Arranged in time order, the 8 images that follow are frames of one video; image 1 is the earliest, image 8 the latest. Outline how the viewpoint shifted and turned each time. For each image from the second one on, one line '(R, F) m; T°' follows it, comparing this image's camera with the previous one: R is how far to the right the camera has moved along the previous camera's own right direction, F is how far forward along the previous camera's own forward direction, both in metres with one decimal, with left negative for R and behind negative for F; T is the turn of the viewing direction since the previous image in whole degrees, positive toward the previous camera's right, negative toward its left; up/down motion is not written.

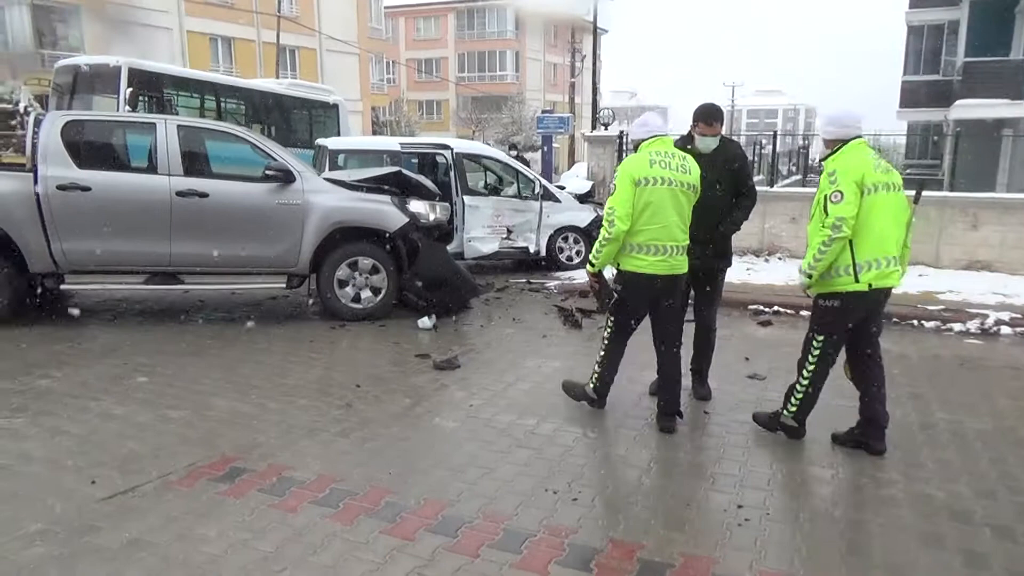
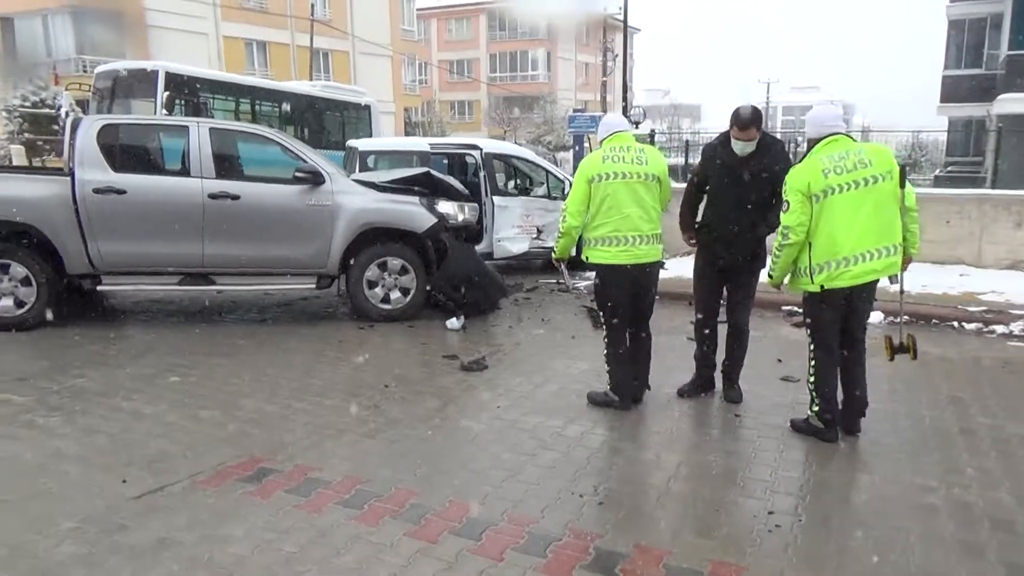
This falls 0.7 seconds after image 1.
(0.0, 0.0) m; -2°
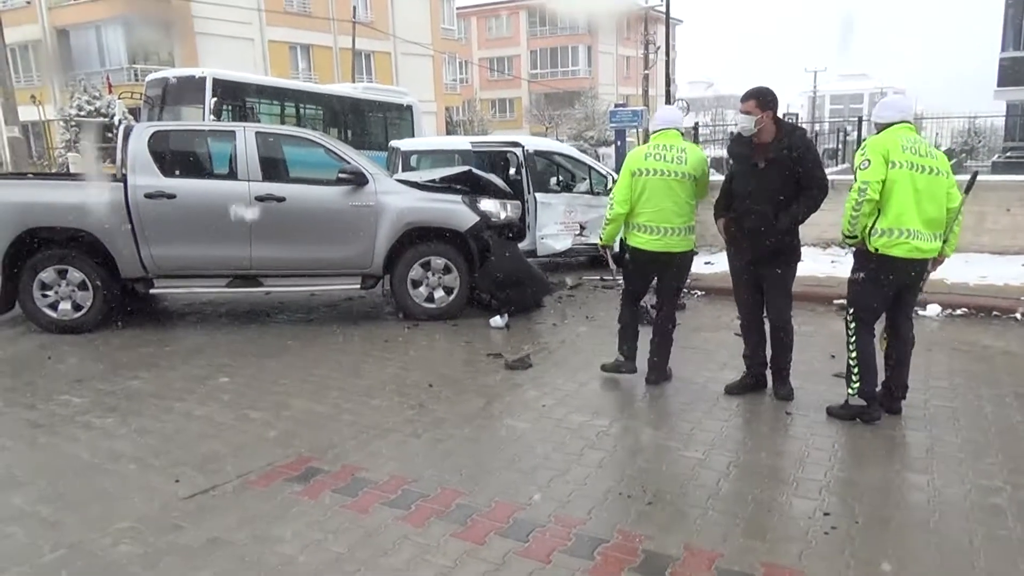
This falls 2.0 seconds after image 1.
(0.0, 0.0) m; -3°
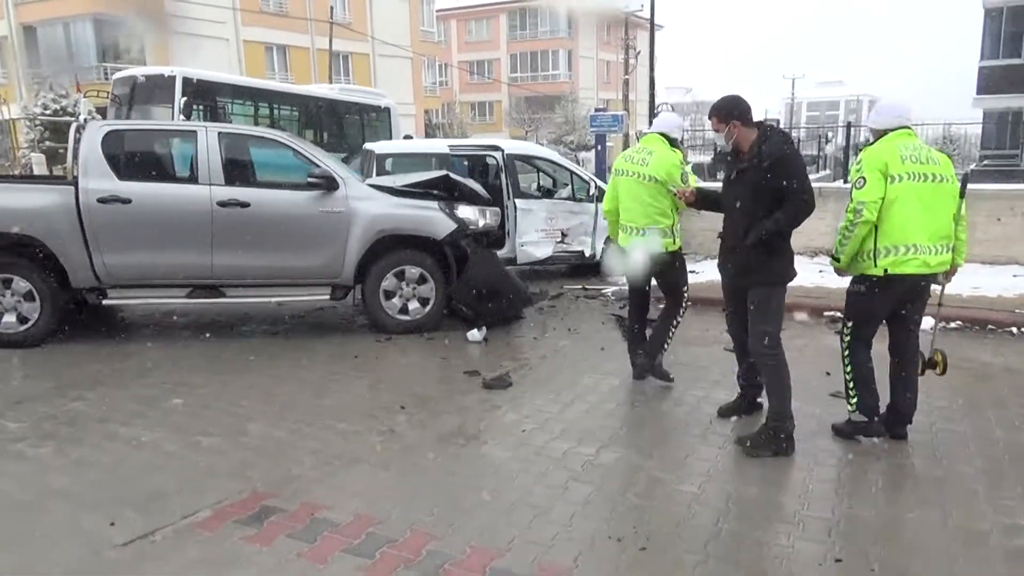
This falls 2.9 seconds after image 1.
(0.0, +0.3) m; +2°
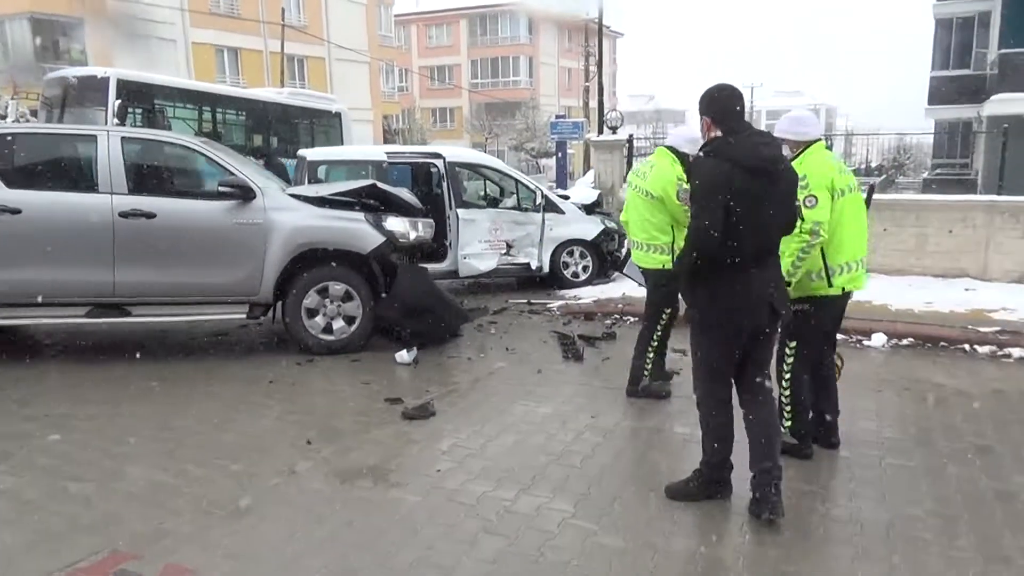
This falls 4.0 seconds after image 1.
(+0.3, +0.4) m; +3°
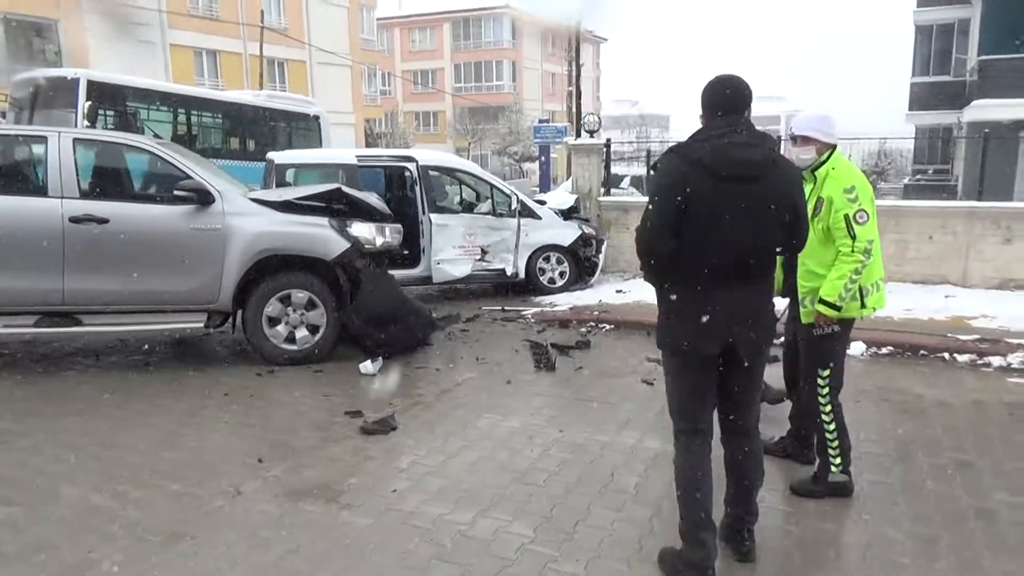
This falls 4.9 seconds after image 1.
(+0.1, +0.2) m; +1°
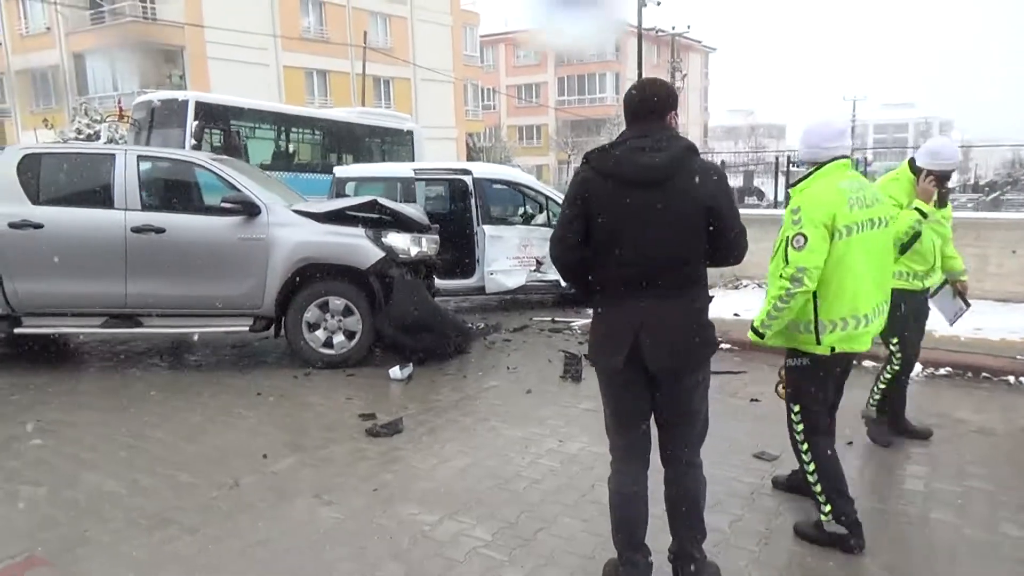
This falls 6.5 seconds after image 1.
(+0.6, 0.0) m; -8°
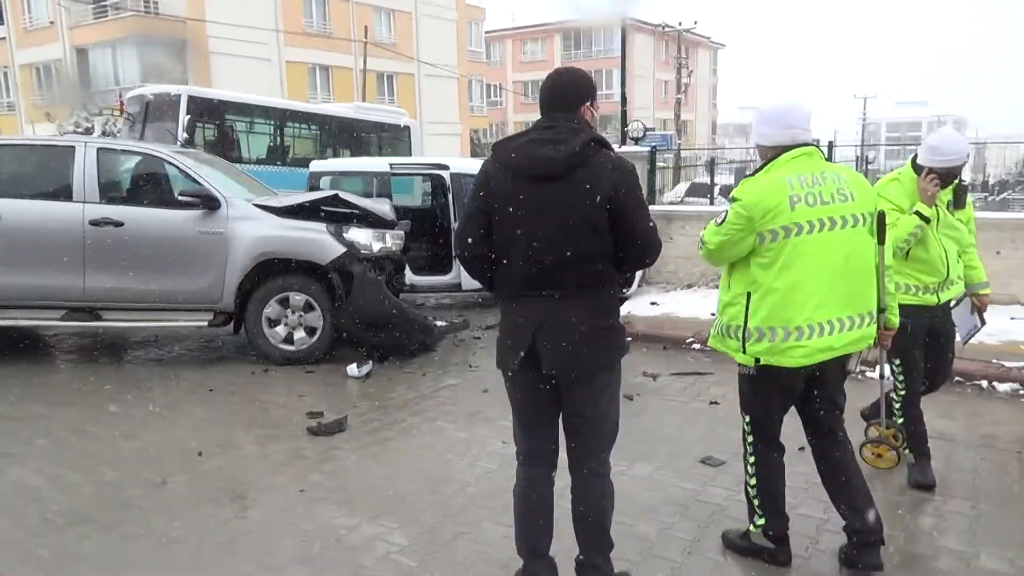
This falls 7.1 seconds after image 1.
(+0.4, +0.1) m; -1°
